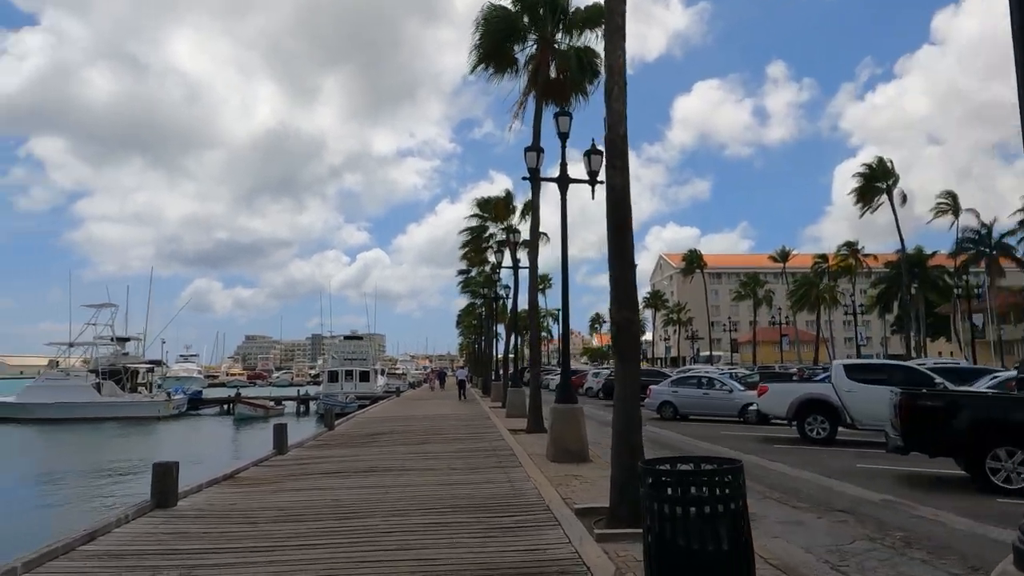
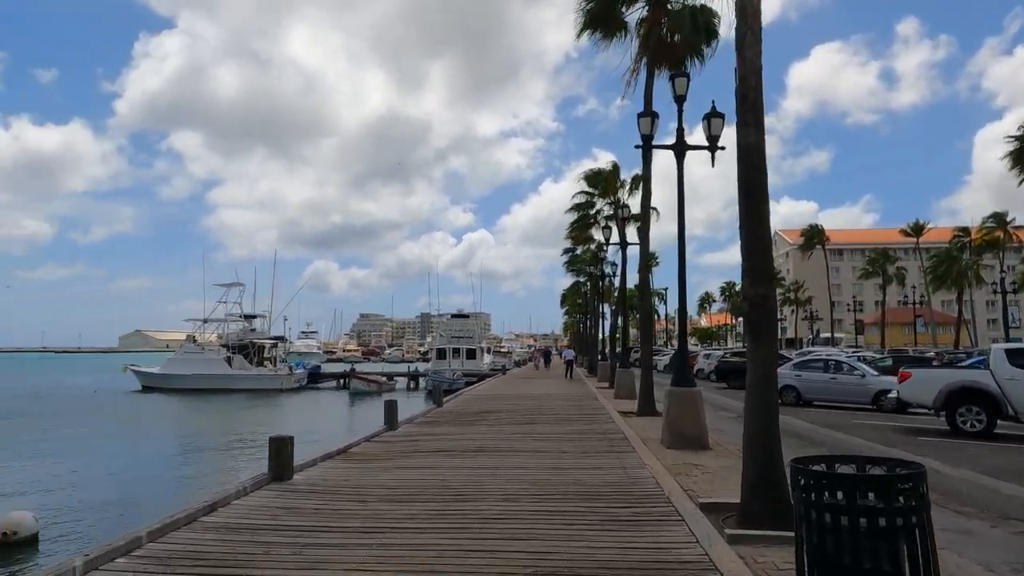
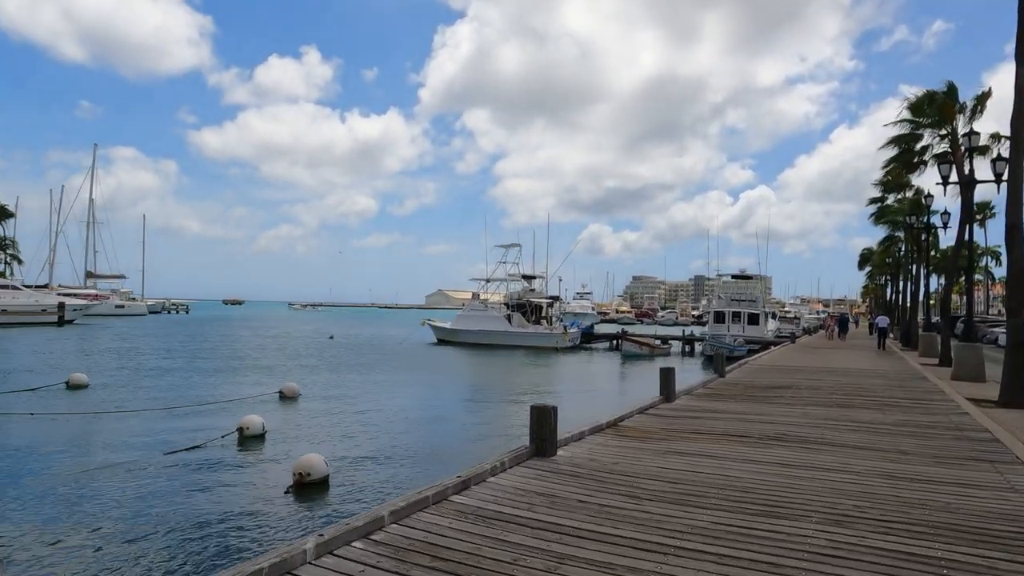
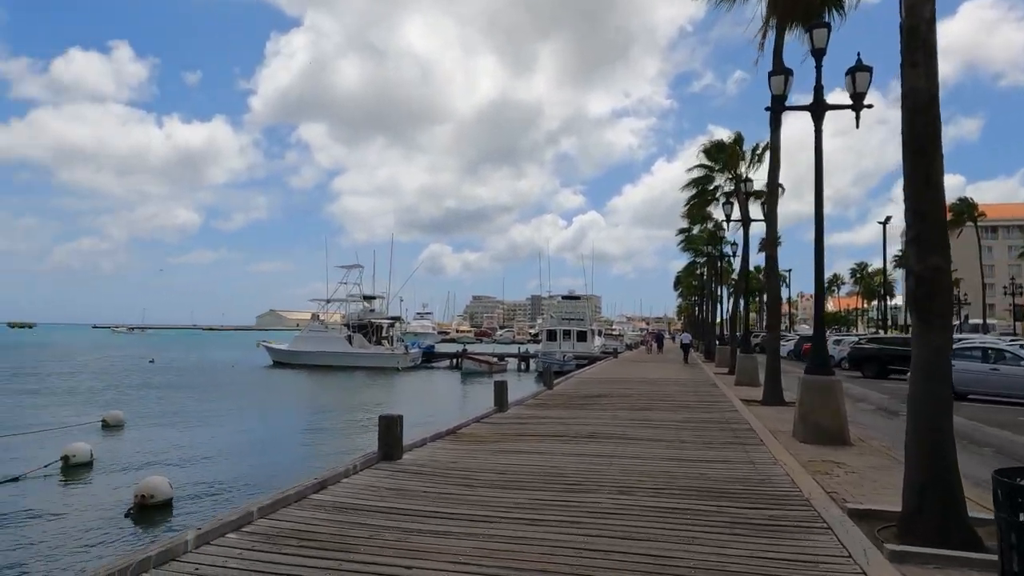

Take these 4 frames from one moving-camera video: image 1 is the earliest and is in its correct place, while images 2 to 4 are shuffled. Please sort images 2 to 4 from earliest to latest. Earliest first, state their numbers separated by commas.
2, 4, 3
